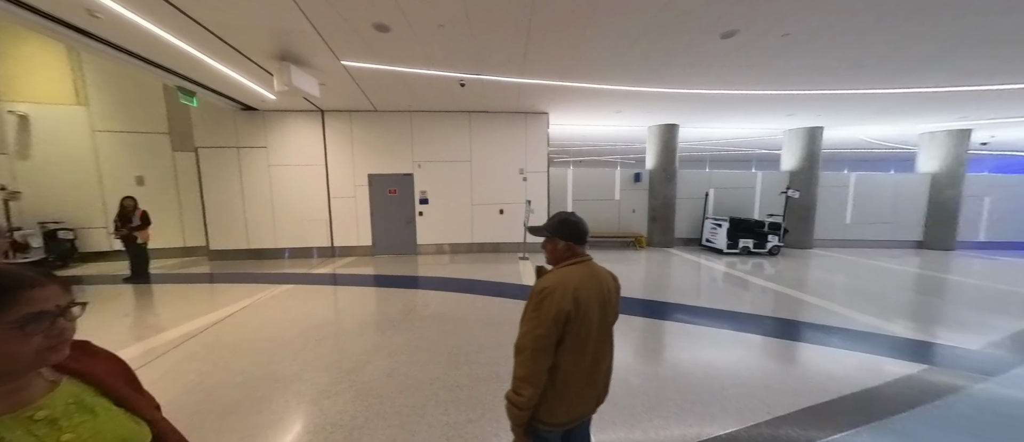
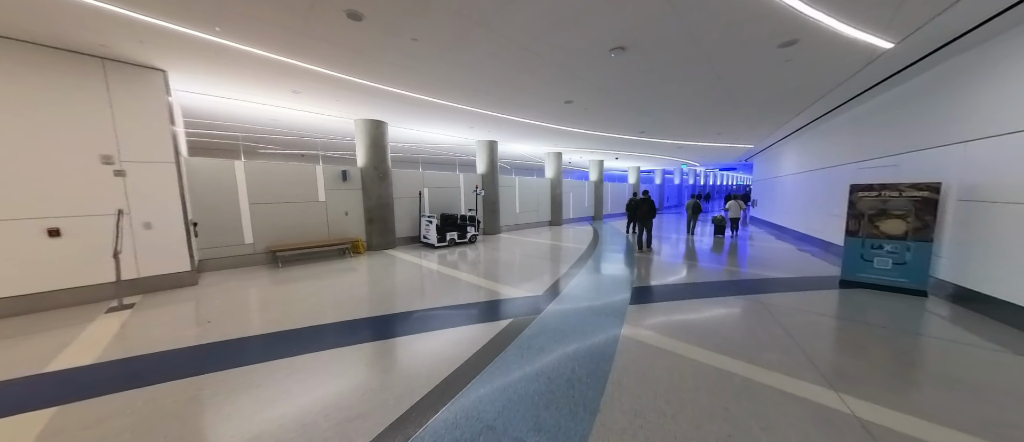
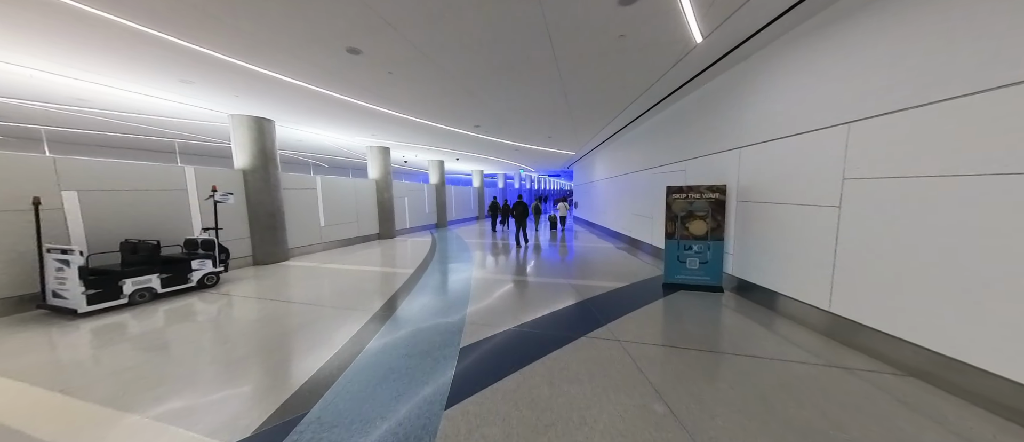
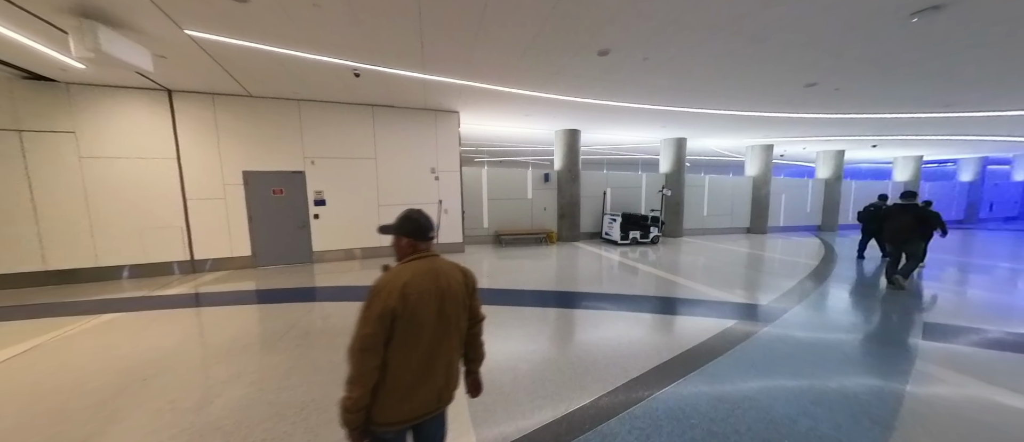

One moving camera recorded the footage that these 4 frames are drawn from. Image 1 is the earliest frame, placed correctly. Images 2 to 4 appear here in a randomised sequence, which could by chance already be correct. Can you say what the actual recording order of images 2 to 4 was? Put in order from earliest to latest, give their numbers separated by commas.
4, 2, 3
